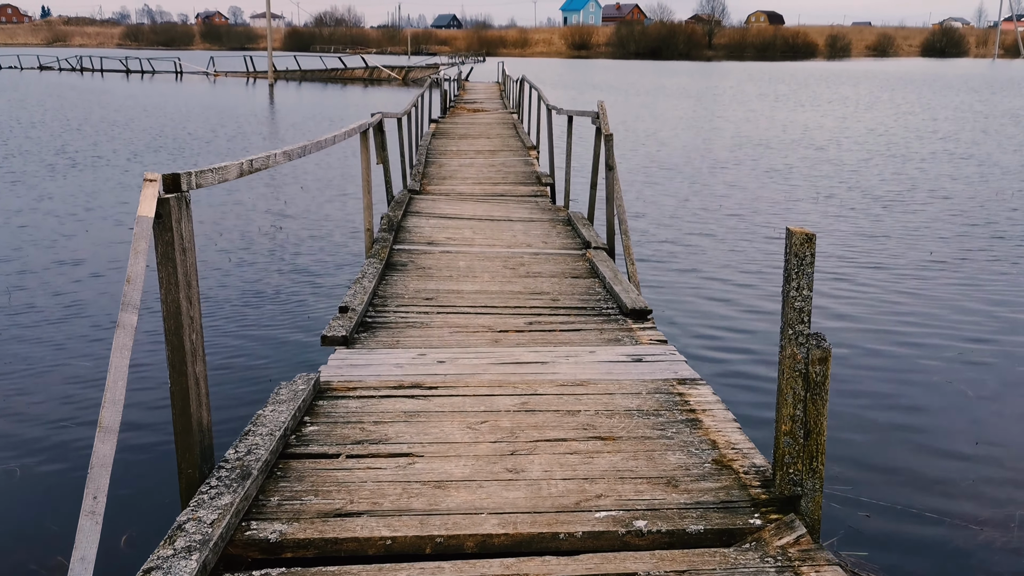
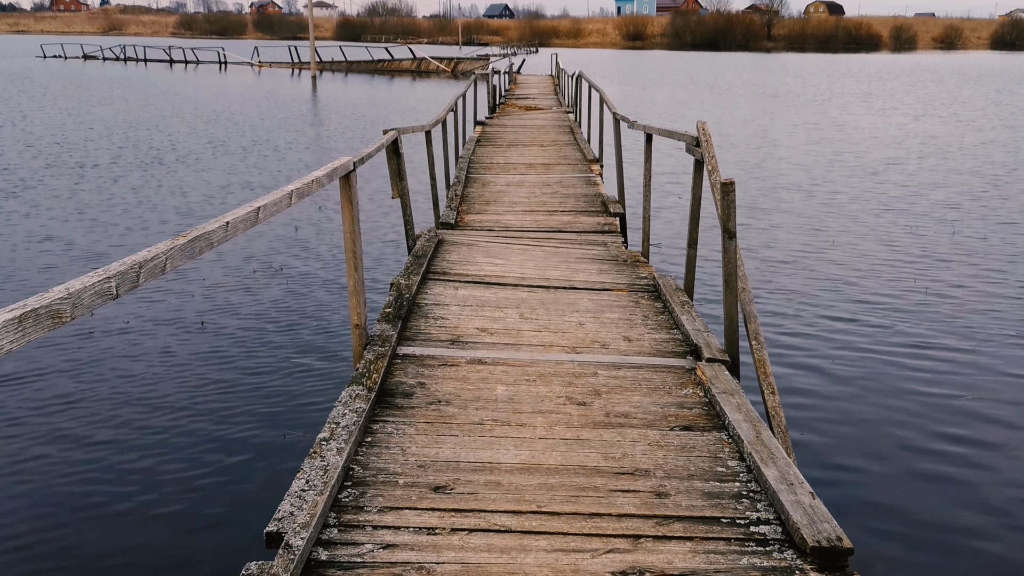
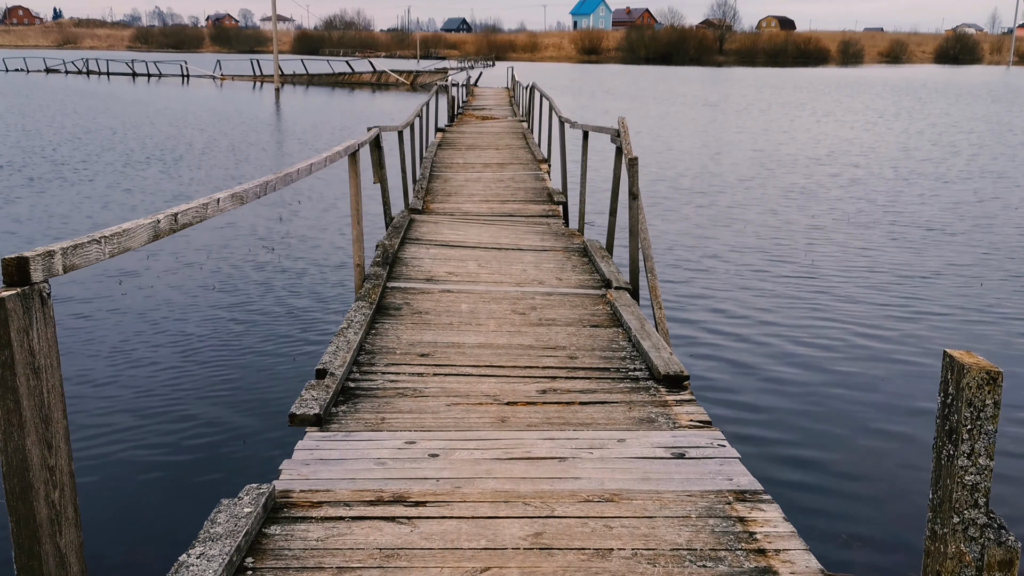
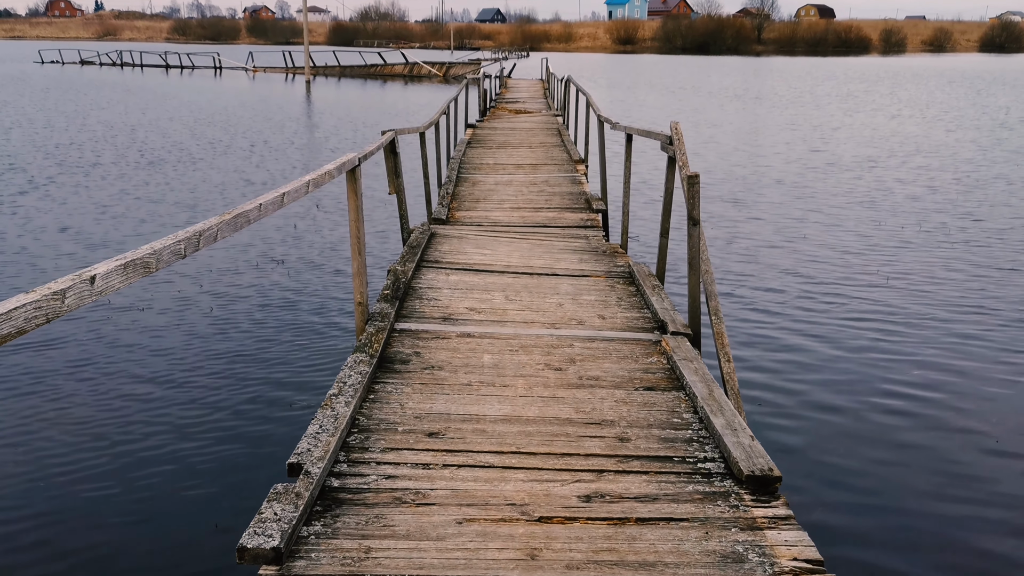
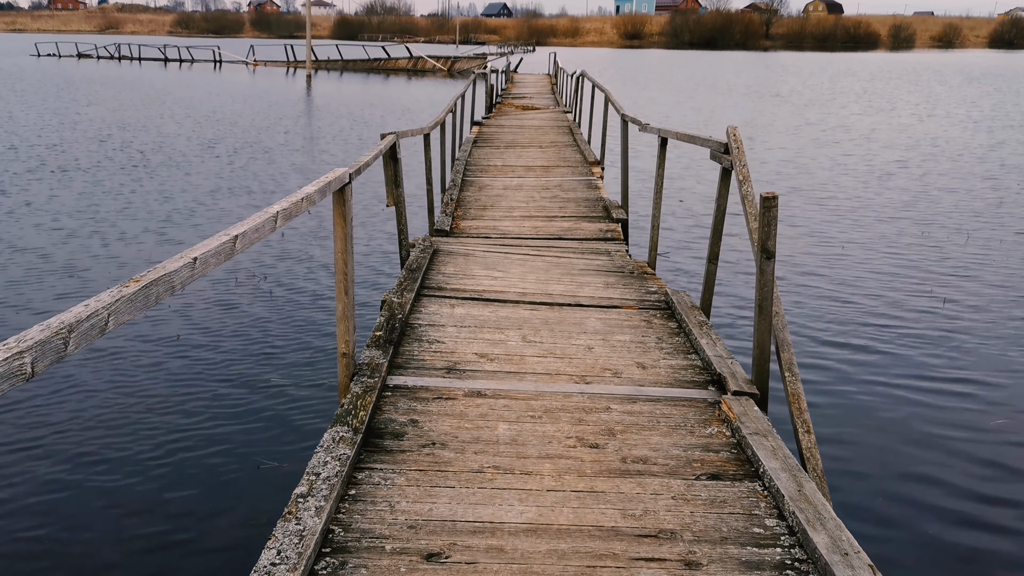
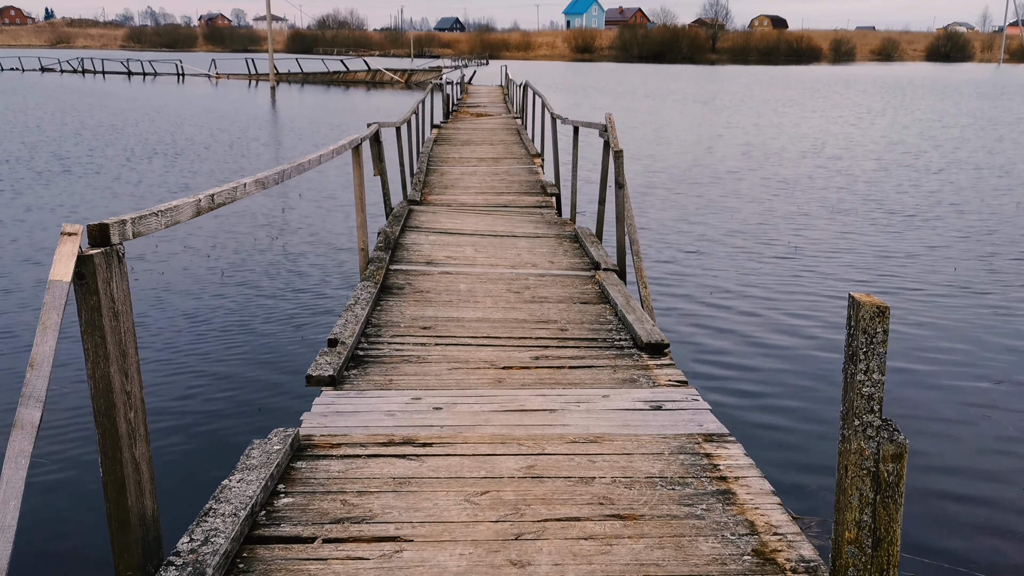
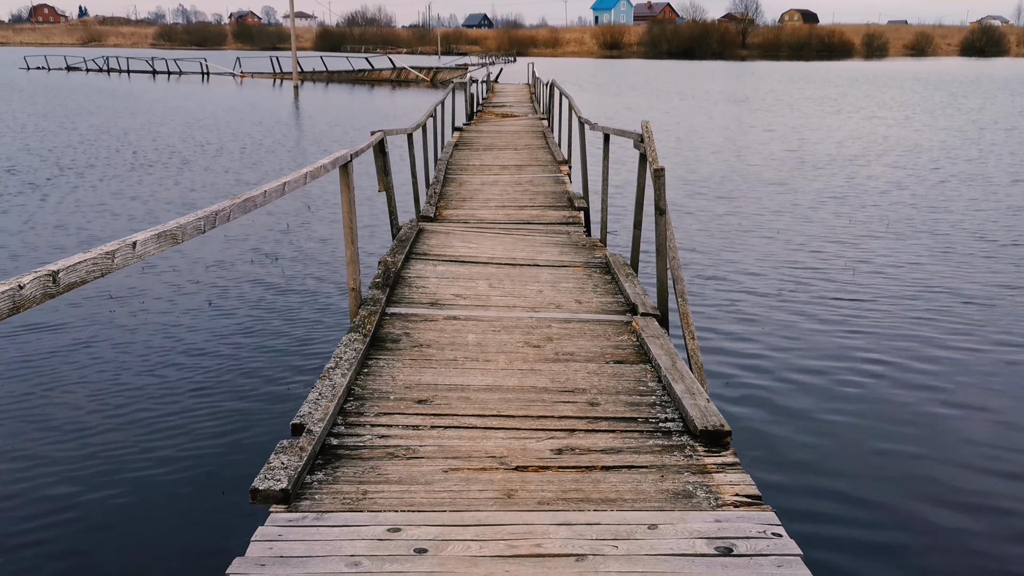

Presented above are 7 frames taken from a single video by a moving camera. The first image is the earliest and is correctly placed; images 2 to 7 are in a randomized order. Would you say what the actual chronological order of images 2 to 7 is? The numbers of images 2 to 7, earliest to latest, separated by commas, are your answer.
6, 3, 7, 4, 2, 5
